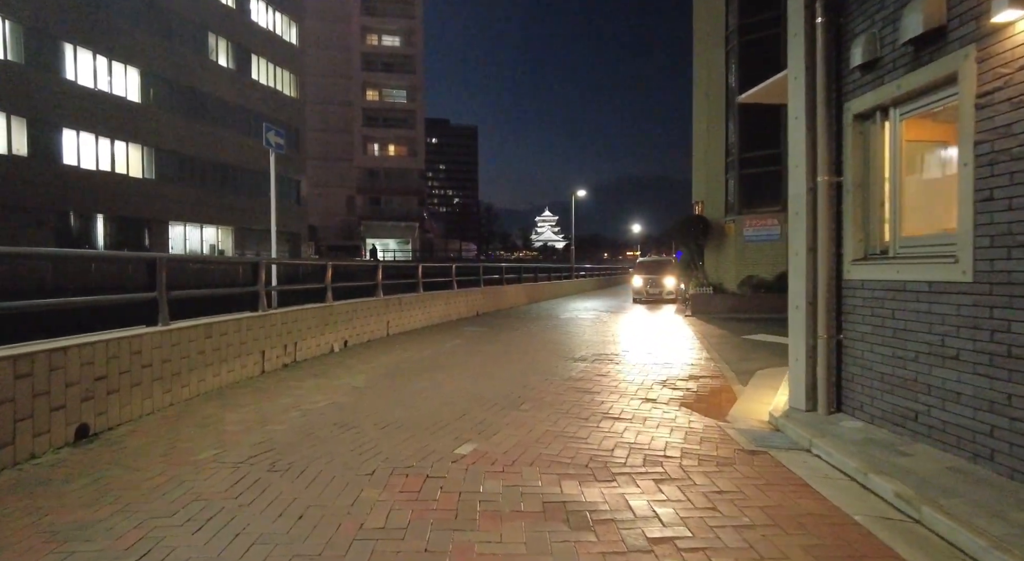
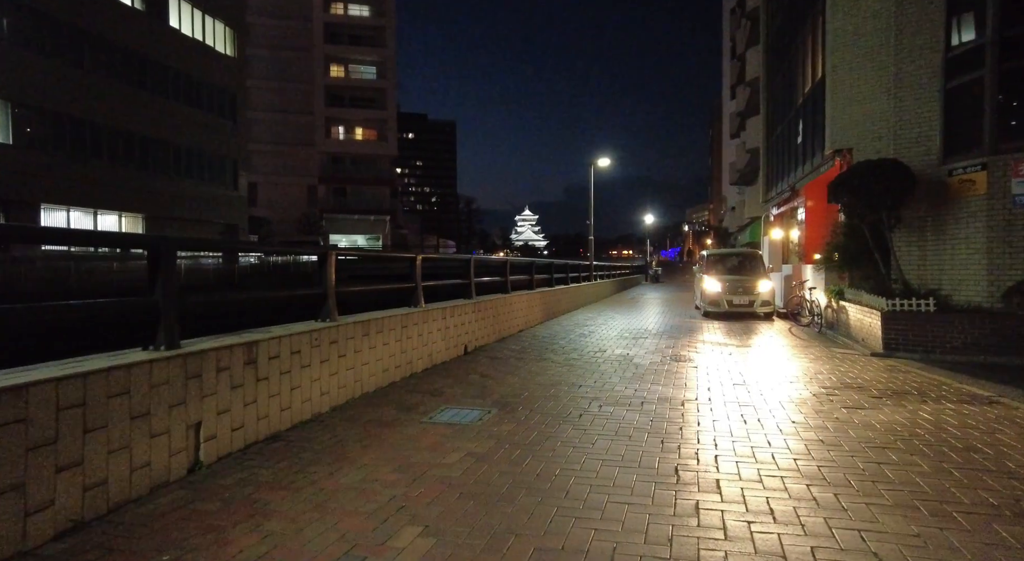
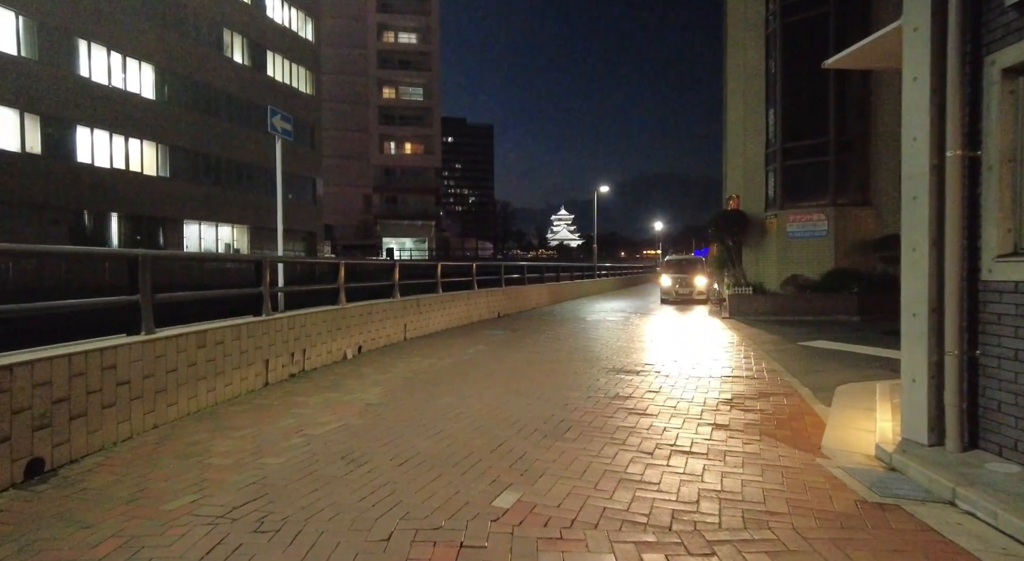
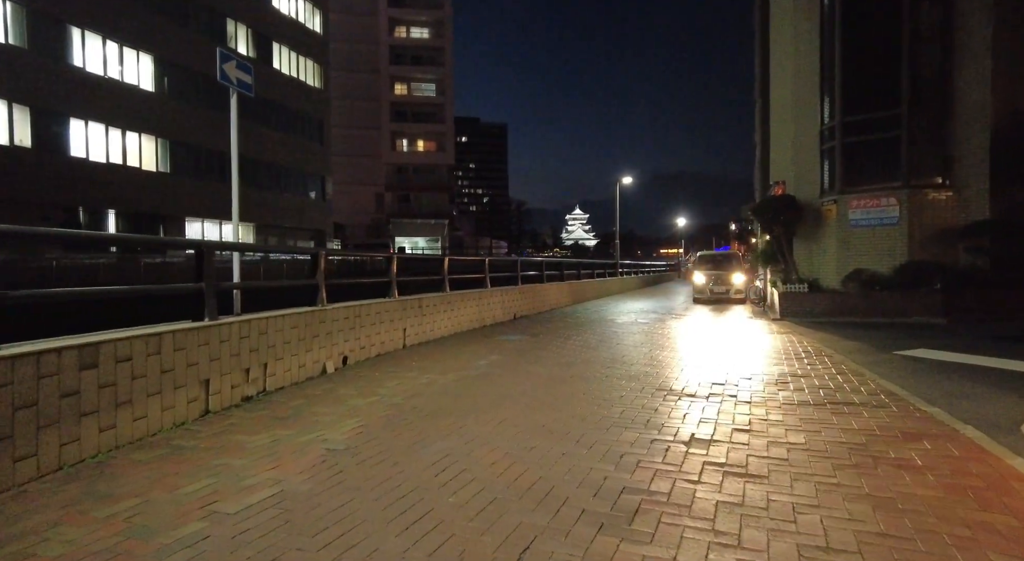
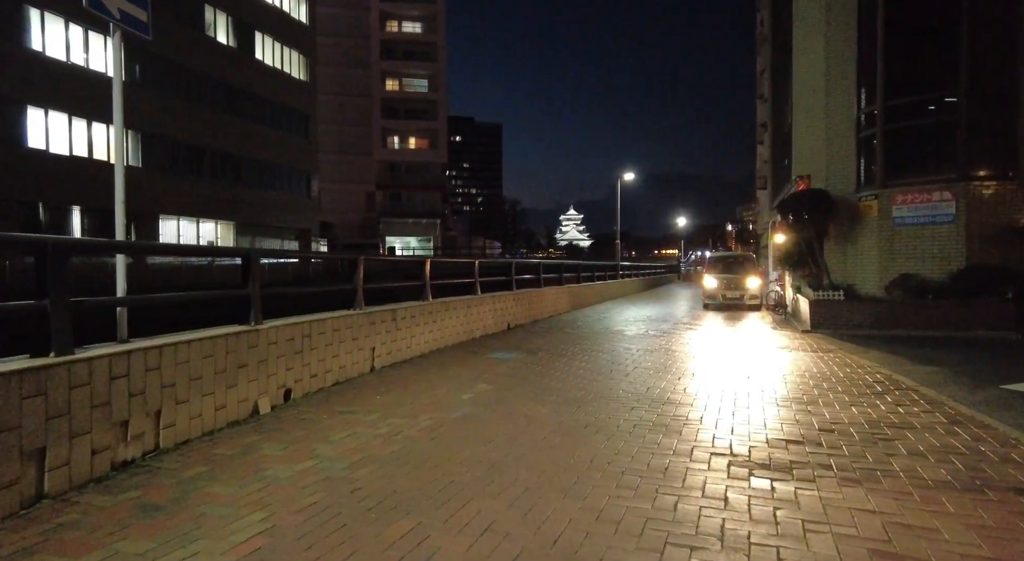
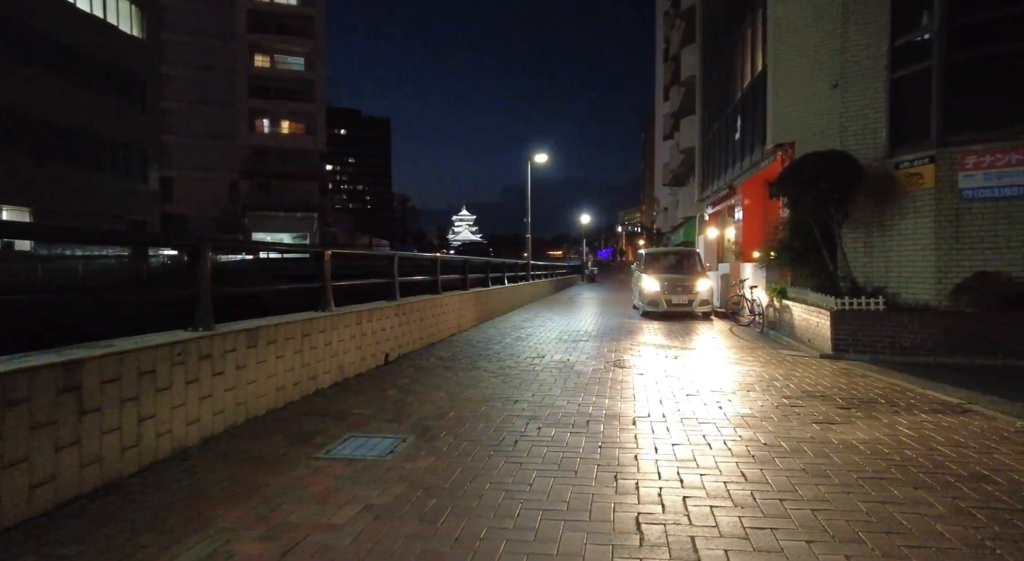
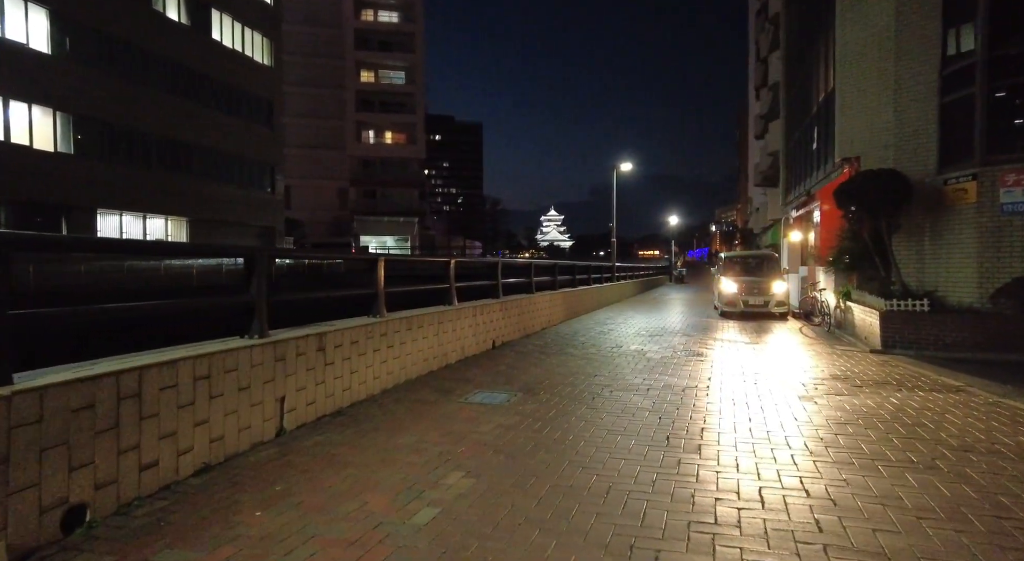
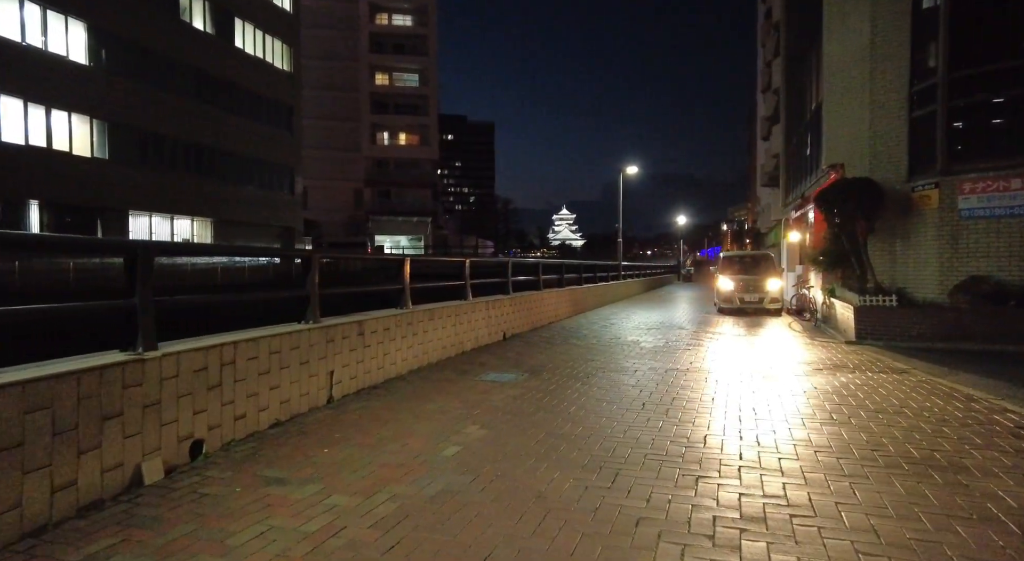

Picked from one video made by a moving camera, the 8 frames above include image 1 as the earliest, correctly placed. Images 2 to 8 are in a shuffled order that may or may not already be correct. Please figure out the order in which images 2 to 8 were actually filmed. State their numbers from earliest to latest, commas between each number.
3, 4, 5, 8, 7, 2, 6
